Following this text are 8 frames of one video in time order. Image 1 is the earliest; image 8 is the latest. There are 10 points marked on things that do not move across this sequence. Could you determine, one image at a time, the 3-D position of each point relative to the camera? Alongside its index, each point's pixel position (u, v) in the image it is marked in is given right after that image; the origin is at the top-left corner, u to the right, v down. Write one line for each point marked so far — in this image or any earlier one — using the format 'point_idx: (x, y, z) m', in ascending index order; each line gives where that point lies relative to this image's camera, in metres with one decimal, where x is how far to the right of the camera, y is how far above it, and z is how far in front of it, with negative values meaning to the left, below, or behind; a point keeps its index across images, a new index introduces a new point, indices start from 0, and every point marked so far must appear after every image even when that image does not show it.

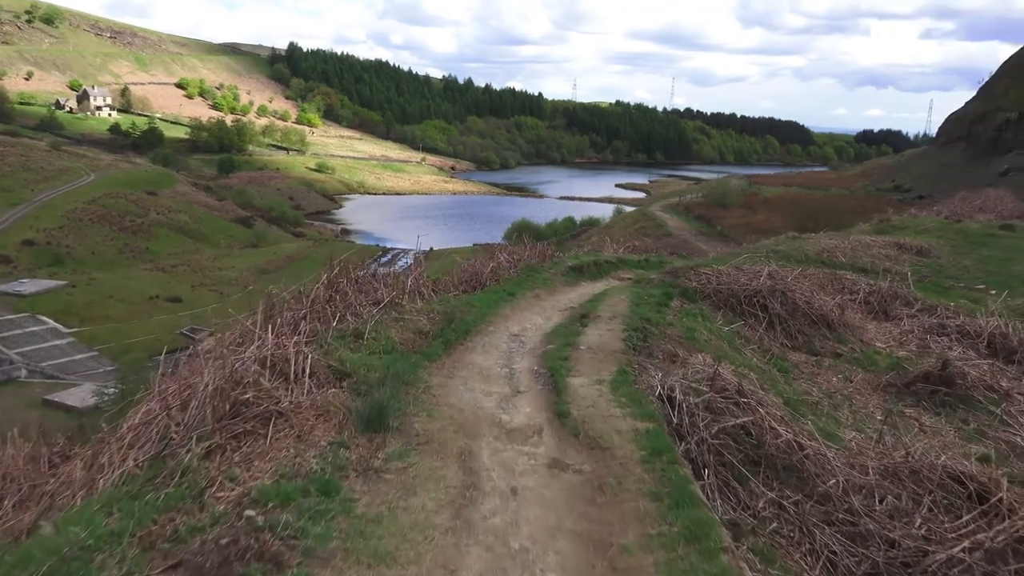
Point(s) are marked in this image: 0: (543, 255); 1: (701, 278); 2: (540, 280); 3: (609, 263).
0: (+0.7, +0.7, +17.4) m
1: (+3.4, +0.2, +14.9) m
2: (+0.5, +0.1, +14.9) m
3: (+2.1, +0.5, +18.4) m
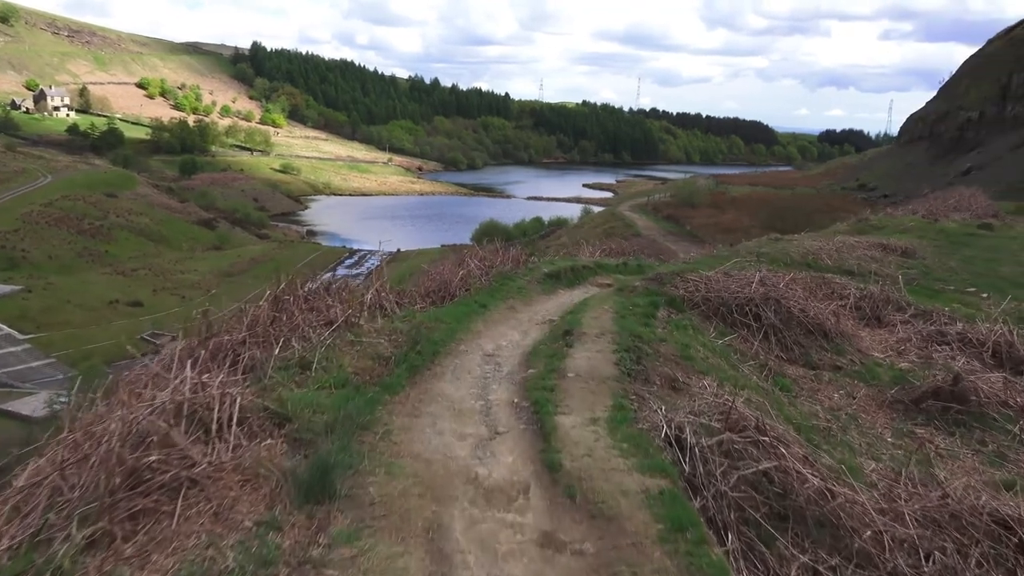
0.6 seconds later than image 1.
0: (+0.1, +0.5, +16.2) m
1: (+2.9, +0.1, +13.8) m
2: (+0.1, 0.0, +13.7) m
3: (+1.5, +0.4, +17.2) m
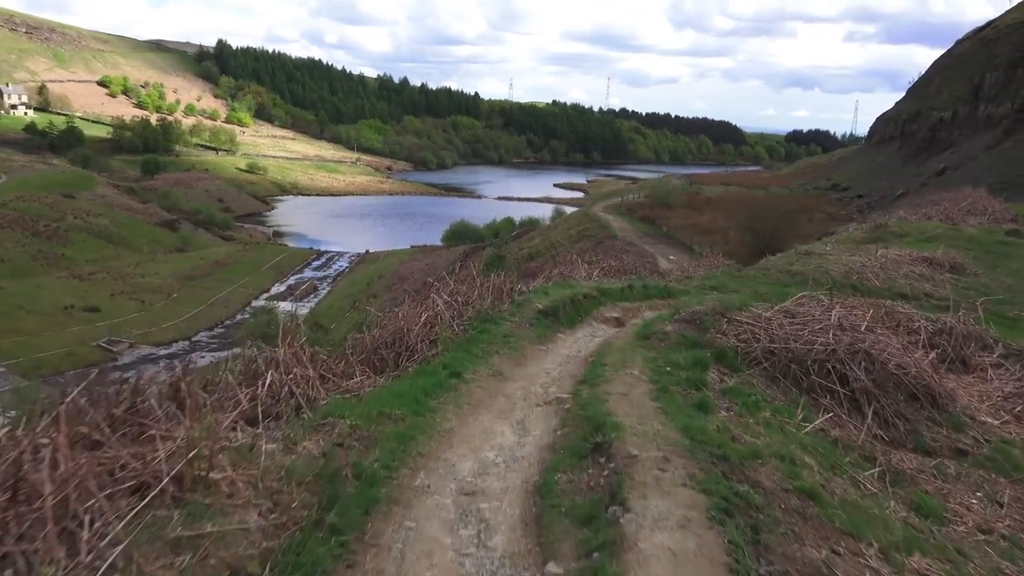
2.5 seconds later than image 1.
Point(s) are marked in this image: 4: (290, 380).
0: (-0.1, 0.0, +12.2) m
1: (+2.7, -0.5, +10.0) m
2: (-0.1, -0.6, +9.7) m
3: (+1.2, -0.2, +13.3) m
4: (-1.7, -0.7, +6.6) m
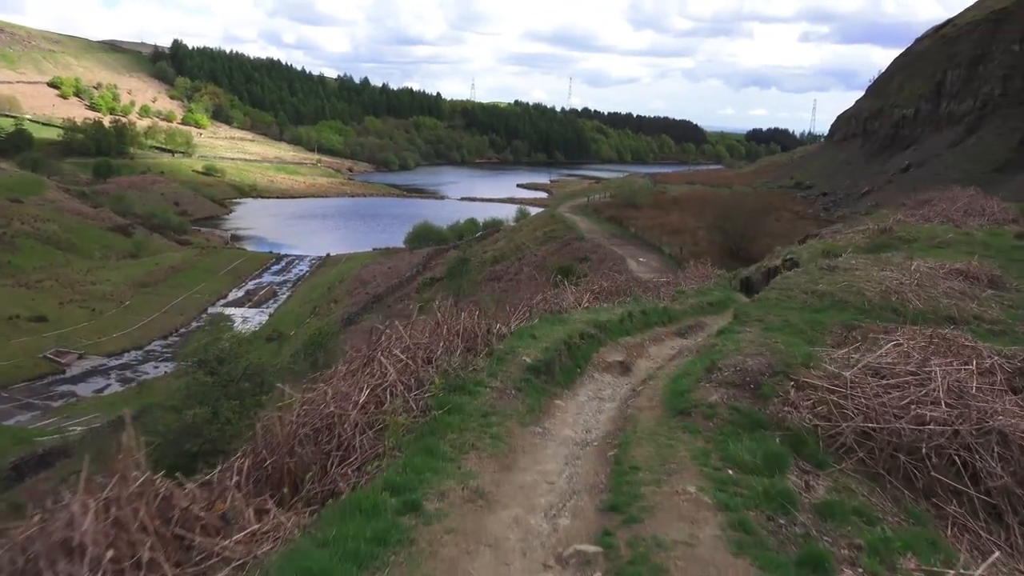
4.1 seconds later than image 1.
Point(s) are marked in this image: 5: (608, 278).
0: (-0.4, -0.5, +9.2) m
1: (+2.6, -0.9, +7.1) m
2: (-0.3, -1.1, +6.7) m
3: (+0.9, -0.6, +10.4) m
4: (-1.7, -1.2, +3.5) m
5: (+2.1, +0.2, +17.9) m
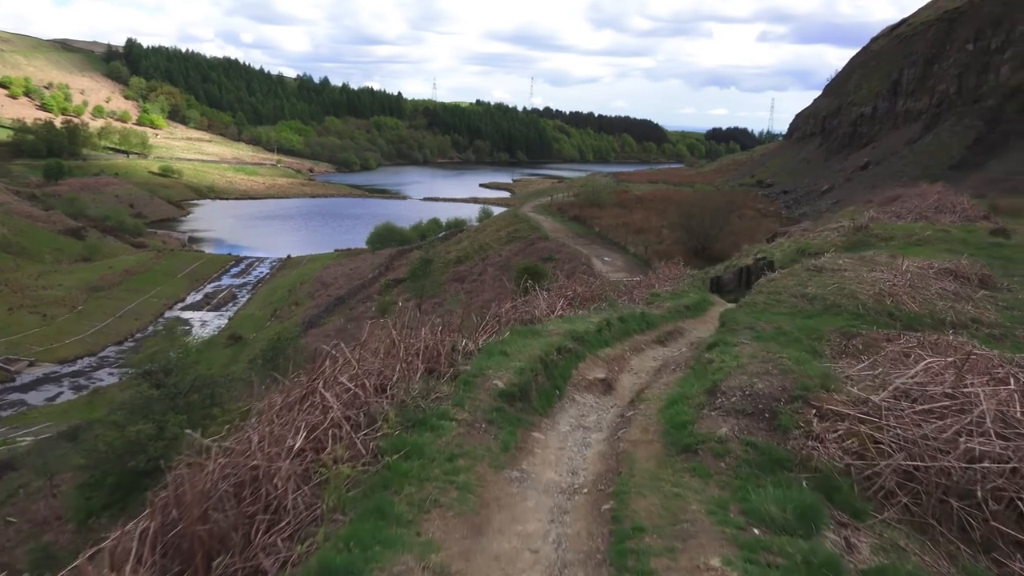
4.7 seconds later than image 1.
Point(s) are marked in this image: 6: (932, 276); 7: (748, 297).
0: (-0.7, -0.6, +8.0) m
1: (+2.4, -1.0, +6.0) m
2: (-0.5, -1.2, +5.5) m
3: (+0.5, -0.7, +9.2) m
4: (-1.8, -1.3, +2.2) m
5: (+1.4, +0.1, +16.8) m
6: (+7.7, +0.2, +15.5) m
7: (+3.8, -0.1, +13.5) m
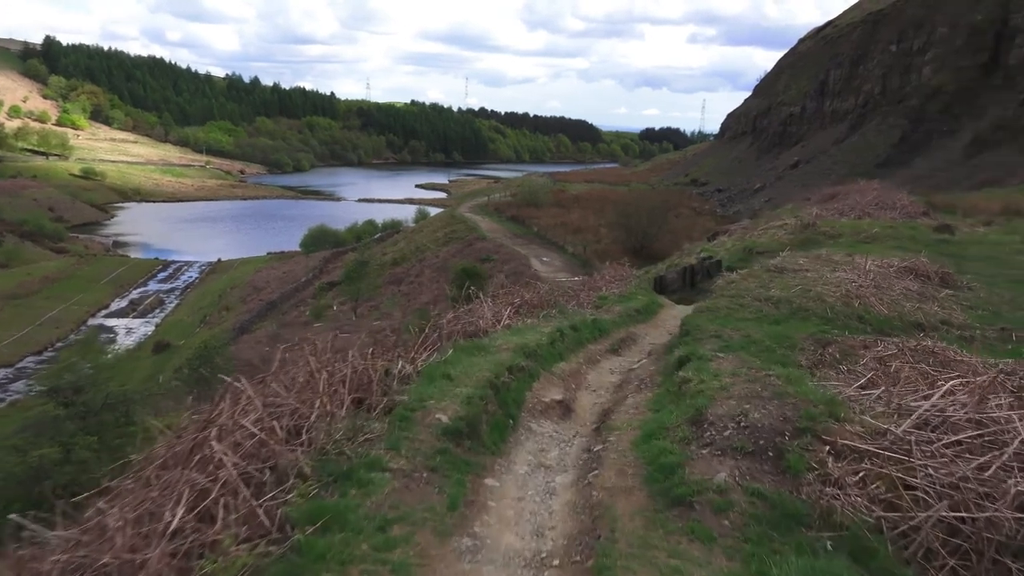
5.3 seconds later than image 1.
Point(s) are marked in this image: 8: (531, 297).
0: (-1.1, -0.7, +6.7) m
1: (+2.1, -1.1, +4.9) m
2: (-0.7, -1.3, +4.2) m
3: (0.0, -0.8, +8.0) m
4: (-1.8, -1.4, +0.9) m
5: (+0.3, 0.0, +15.6) m
6: (+6.7, +0.2, +14.8) m
7: (+2.9, -0.2, +12.5) m
8: (+0.3, -0.1, +13.6) m
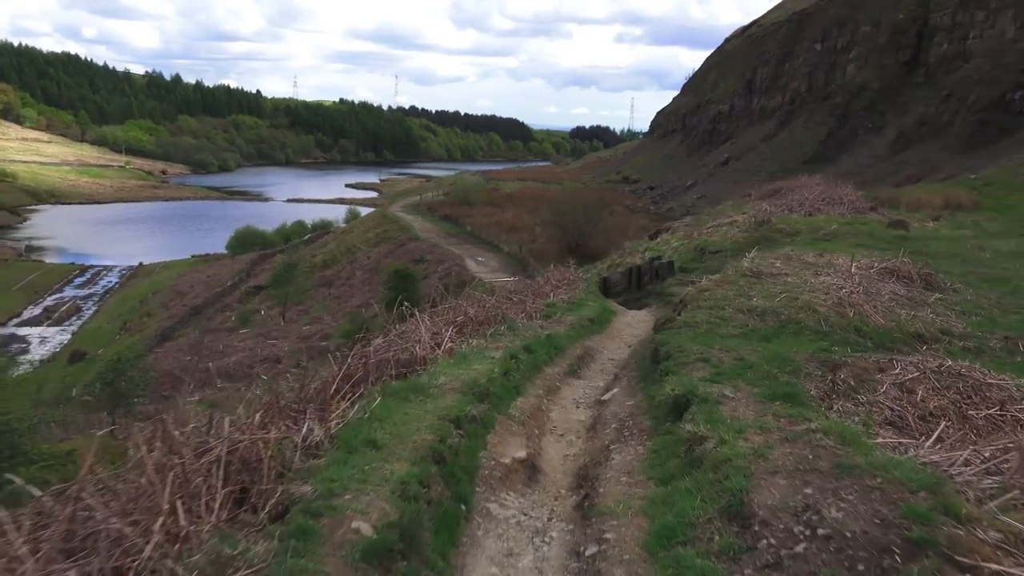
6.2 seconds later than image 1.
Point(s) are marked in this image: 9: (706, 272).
0: (-1.4, -0.9, +4.6) m
1: (+2.0, -1.2, +3.1) m
2: (-0.8, -1.5, +2.2) m
3: (-0.4, -1.0, +6.0) m
4: (-1.6, -1.6, -1.2) m
5: (-0.7, -0.1, +13.6) m
6: (+5.7, +0.1, +13.3) m
7: (+2.2, -0.3, +10.7) m
8: (-0.6, -0.3, +11.6) m
9: (+4.7, +0.8, +19.1) m
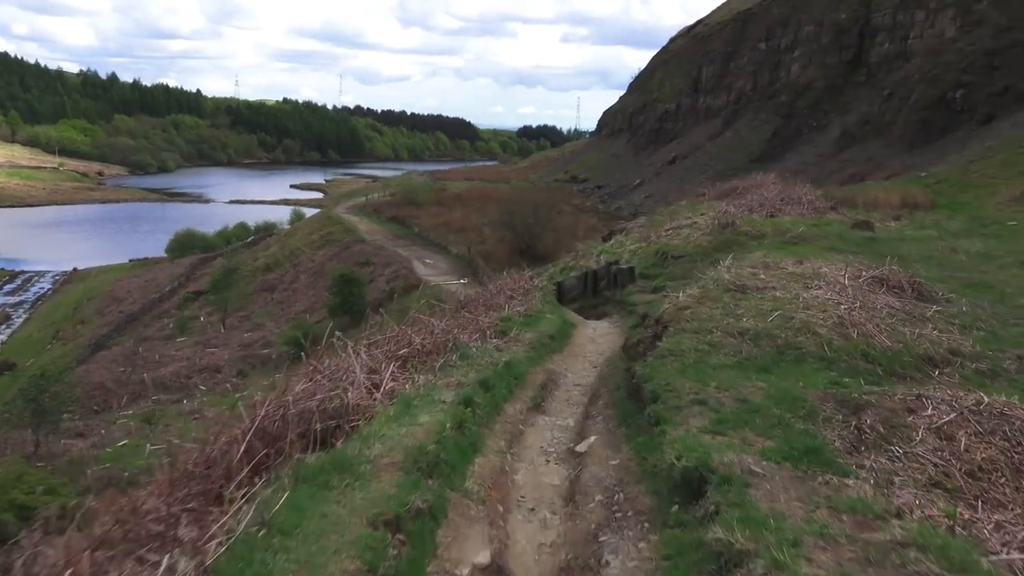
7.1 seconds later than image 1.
0: (-1.5, -1.2, +2.9) m
1: (+1.9, -1.4, +1.6) m
2: (-0.7, -1.7, +0.5) m
3: (-0.6, -1.2, +4.4) m
4: (-1.3, -1.9, -2.9) m
5: (-1.4, -0.4, +11.9) m
6: (+5.1, 0.0, +12.0) m
7: (+1.6, -0.5, +9.2) m
8: (-1.1, -0.5, +9.9) m
9: (+3.7, +0.6, +17.7) m
